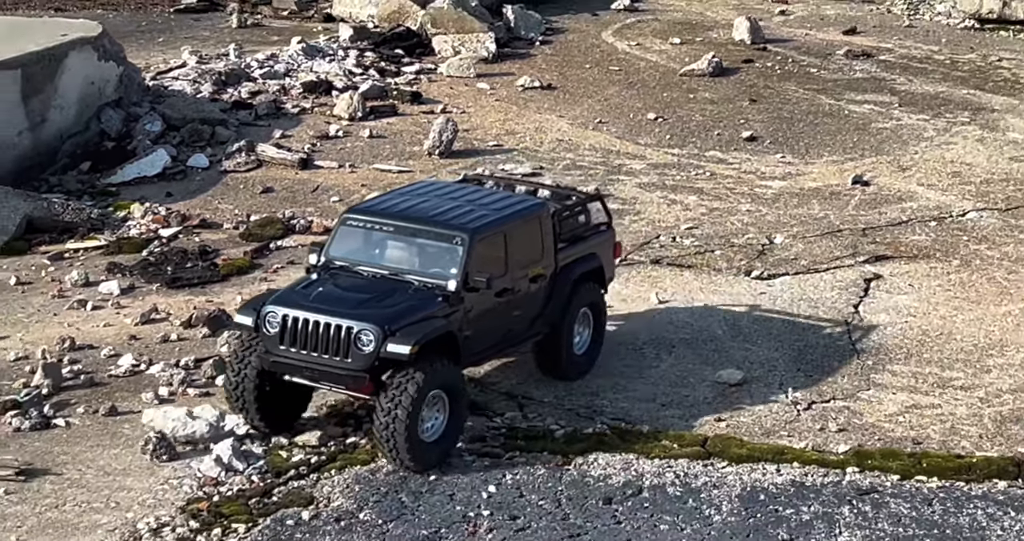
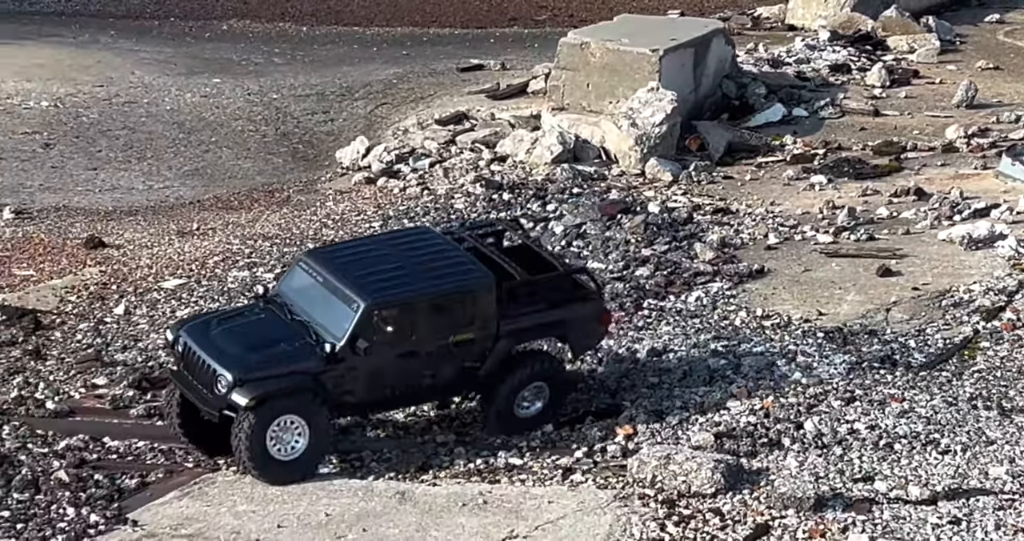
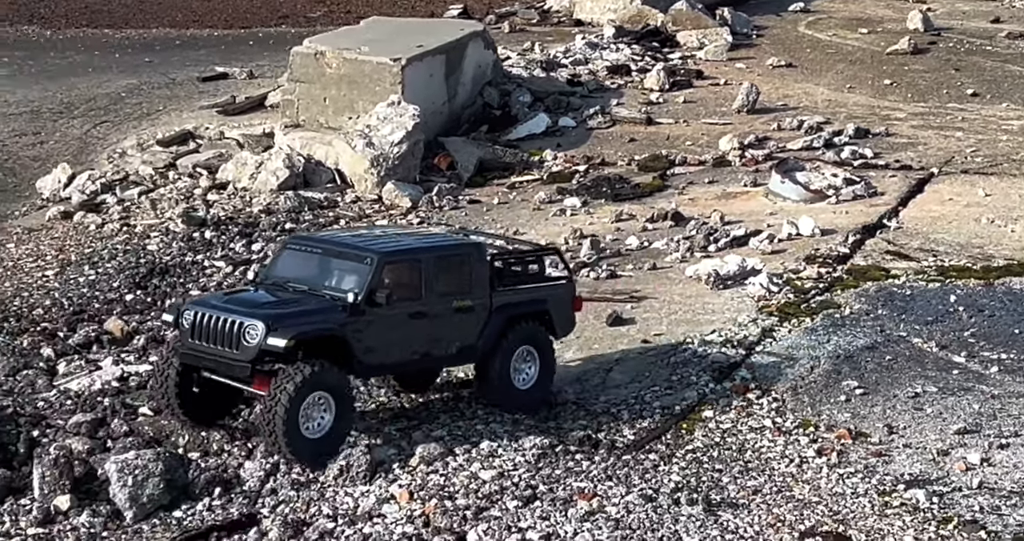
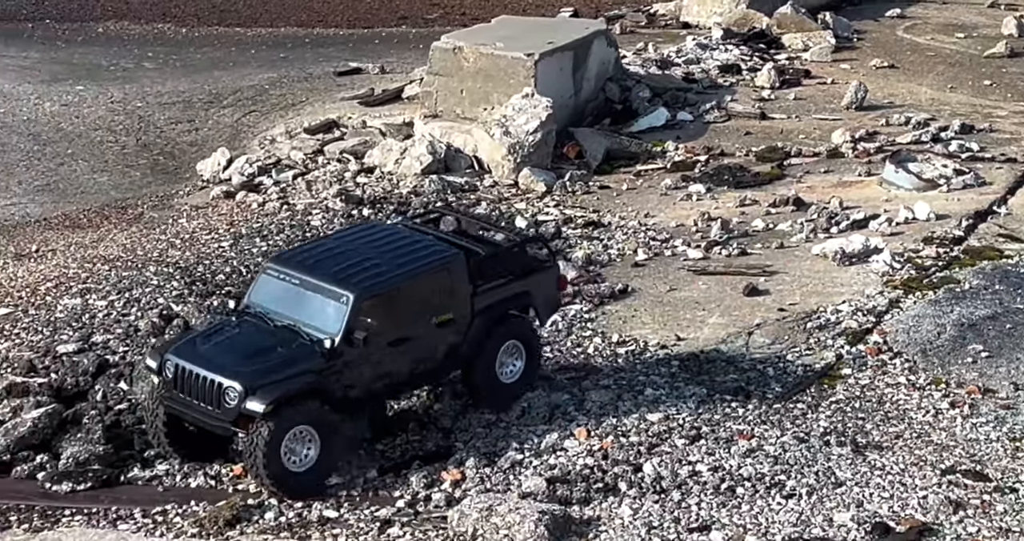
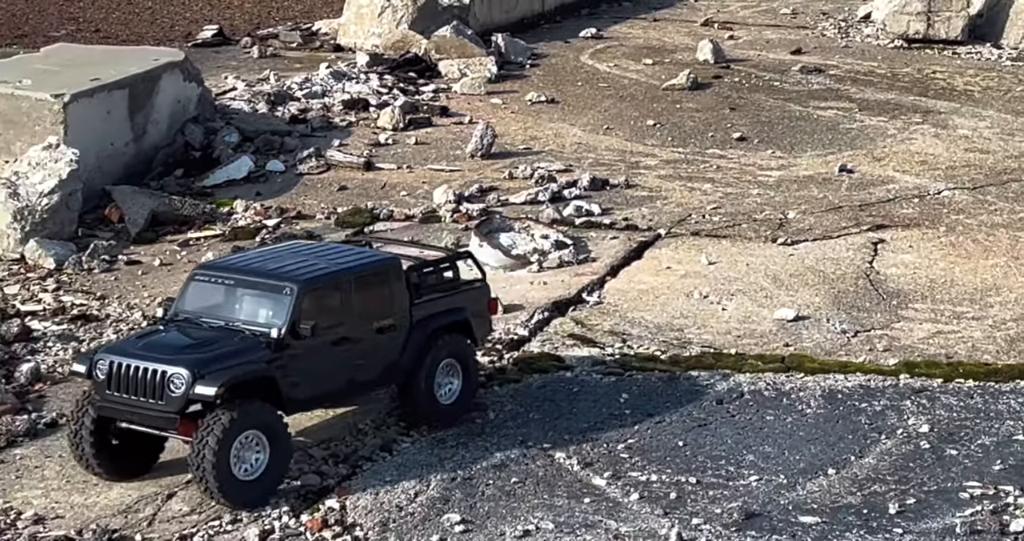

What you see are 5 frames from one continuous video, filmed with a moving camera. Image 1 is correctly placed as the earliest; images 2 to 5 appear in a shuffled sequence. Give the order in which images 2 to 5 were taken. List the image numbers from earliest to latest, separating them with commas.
5, 3, 4, 2
